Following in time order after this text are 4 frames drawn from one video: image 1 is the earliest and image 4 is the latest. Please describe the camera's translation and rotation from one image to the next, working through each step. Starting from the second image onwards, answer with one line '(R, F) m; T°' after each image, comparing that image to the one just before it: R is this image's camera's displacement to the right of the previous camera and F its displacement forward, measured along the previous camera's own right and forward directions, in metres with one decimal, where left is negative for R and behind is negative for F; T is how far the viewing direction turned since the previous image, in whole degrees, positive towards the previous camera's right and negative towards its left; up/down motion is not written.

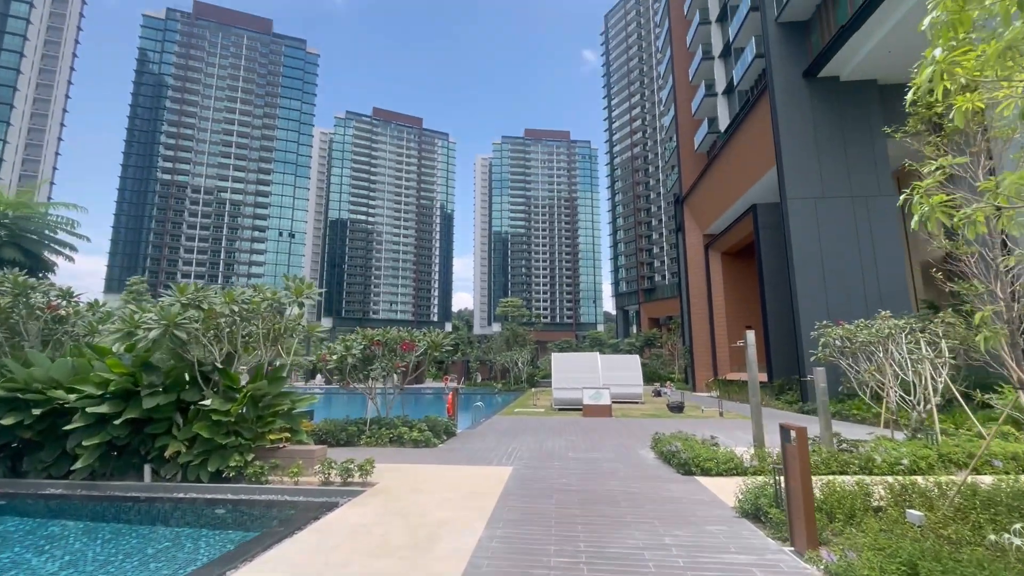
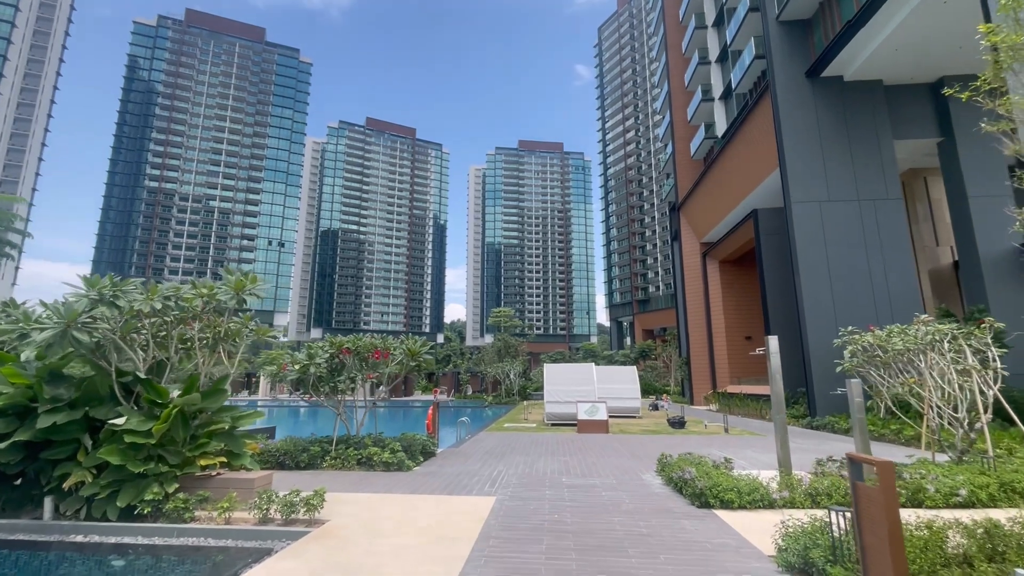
(+0.1, +0.9) m; +1°
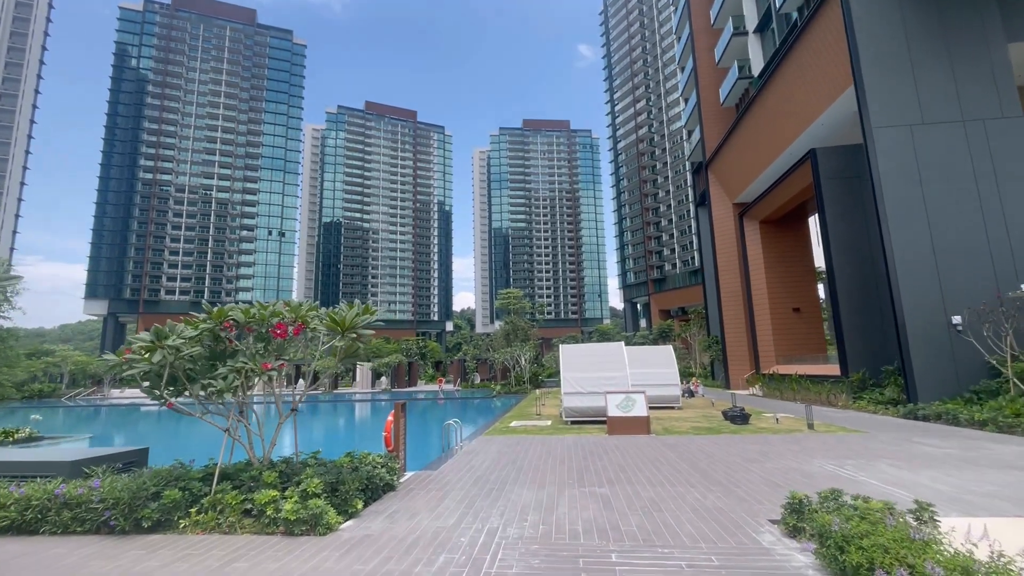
(+0.1, +2.9) m; -1°
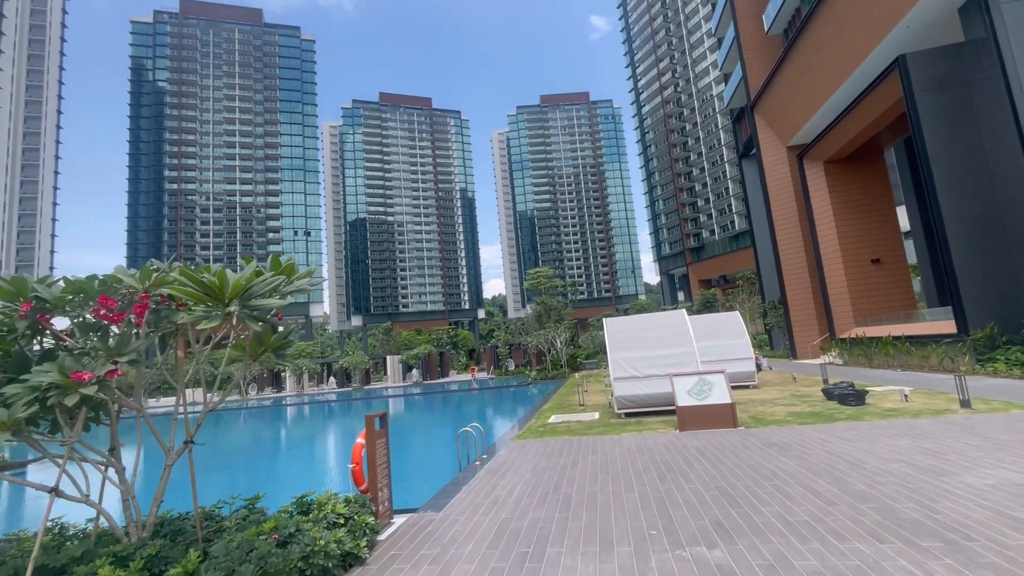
(0.0, +2.0) m; -4°
